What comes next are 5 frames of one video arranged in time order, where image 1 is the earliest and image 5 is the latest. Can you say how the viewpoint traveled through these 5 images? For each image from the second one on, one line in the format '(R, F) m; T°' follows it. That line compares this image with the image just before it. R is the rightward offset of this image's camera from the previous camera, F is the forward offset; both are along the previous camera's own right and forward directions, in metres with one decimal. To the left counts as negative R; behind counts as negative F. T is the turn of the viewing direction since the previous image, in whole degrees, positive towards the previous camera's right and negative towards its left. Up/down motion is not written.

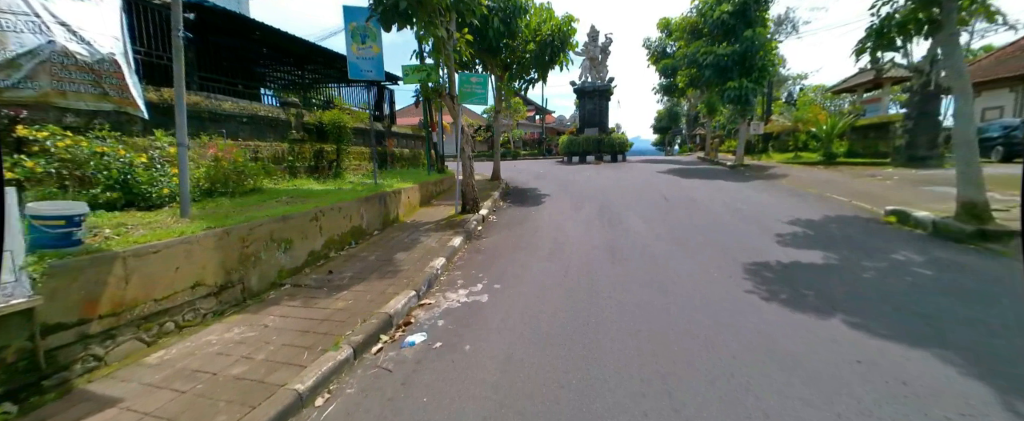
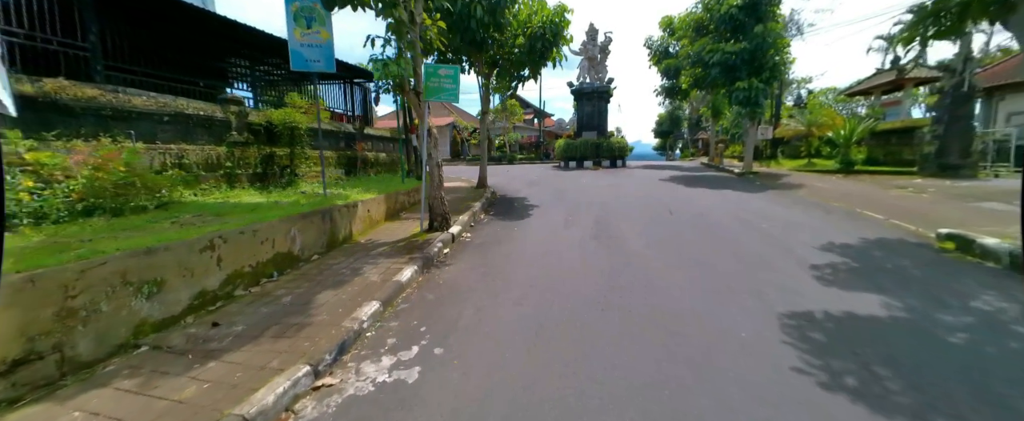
(+0.4, +1.2) m; 0°
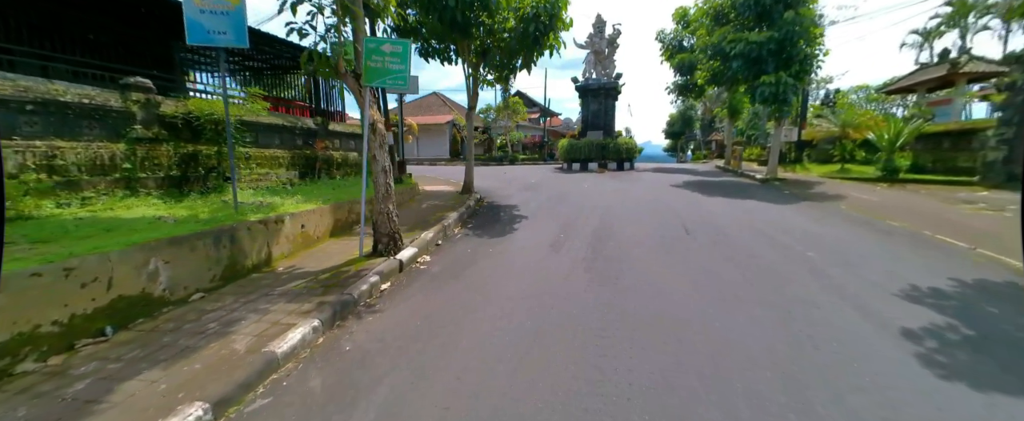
(+0.5, +1.5) m; -1°
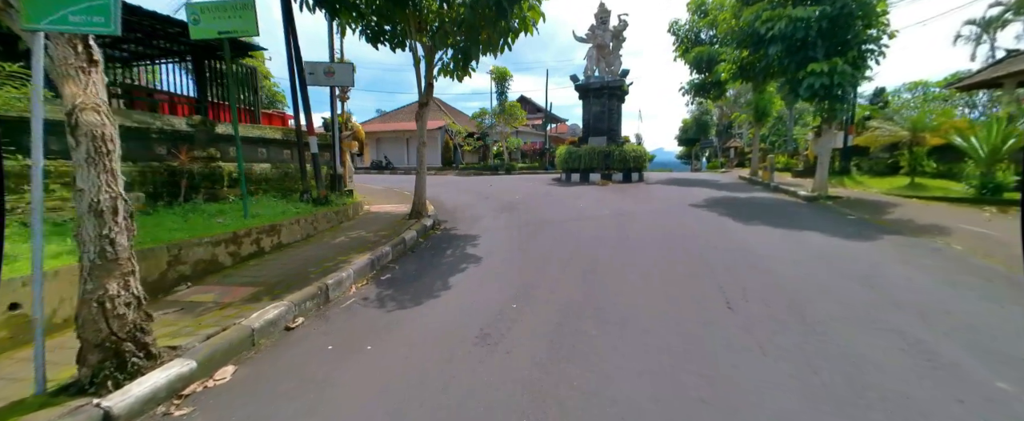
(+0.9, +2.5) m; -2°
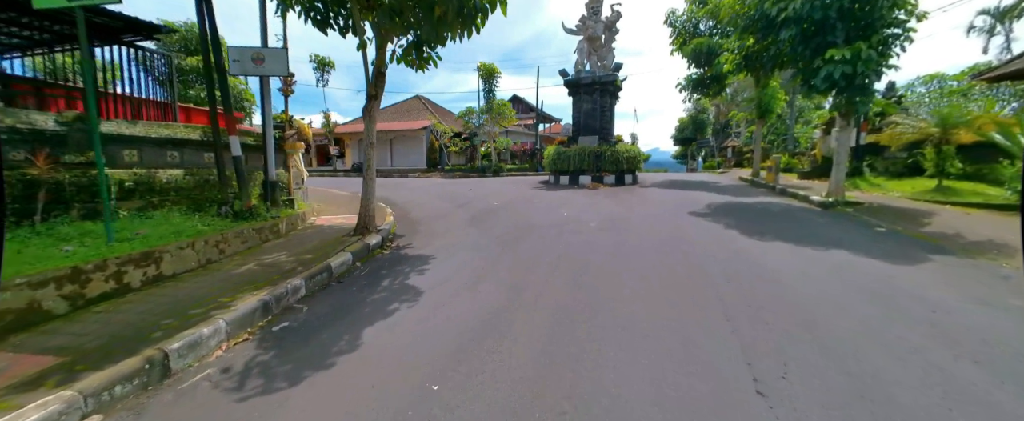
(+0.5, +1.2) m; 0°
